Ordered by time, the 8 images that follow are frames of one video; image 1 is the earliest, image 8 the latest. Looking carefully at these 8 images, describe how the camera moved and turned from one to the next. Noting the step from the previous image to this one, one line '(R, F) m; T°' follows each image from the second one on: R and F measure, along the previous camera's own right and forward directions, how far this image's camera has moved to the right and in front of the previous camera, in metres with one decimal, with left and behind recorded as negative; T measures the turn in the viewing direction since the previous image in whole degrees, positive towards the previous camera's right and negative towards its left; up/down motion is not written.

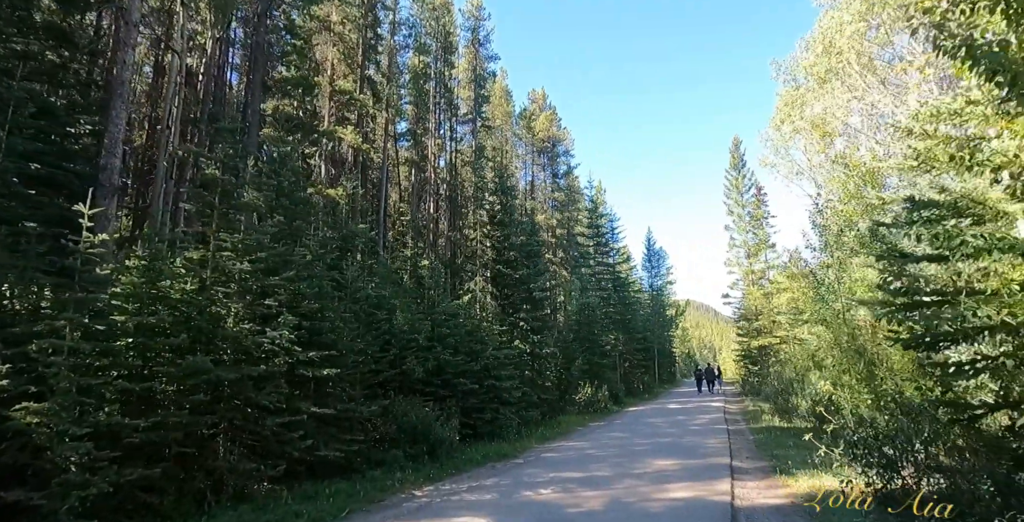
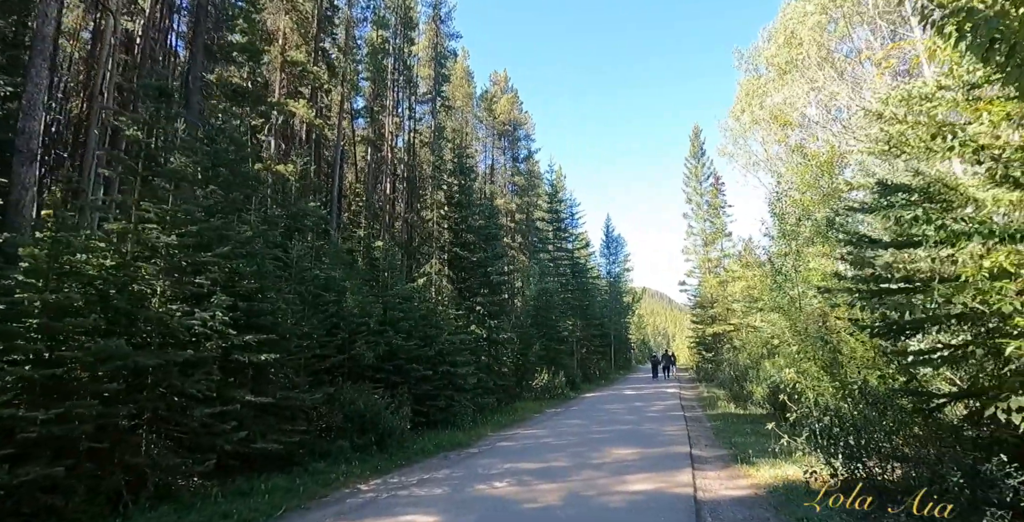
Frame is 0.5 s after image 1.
(0.0, +0.5) m; +5°
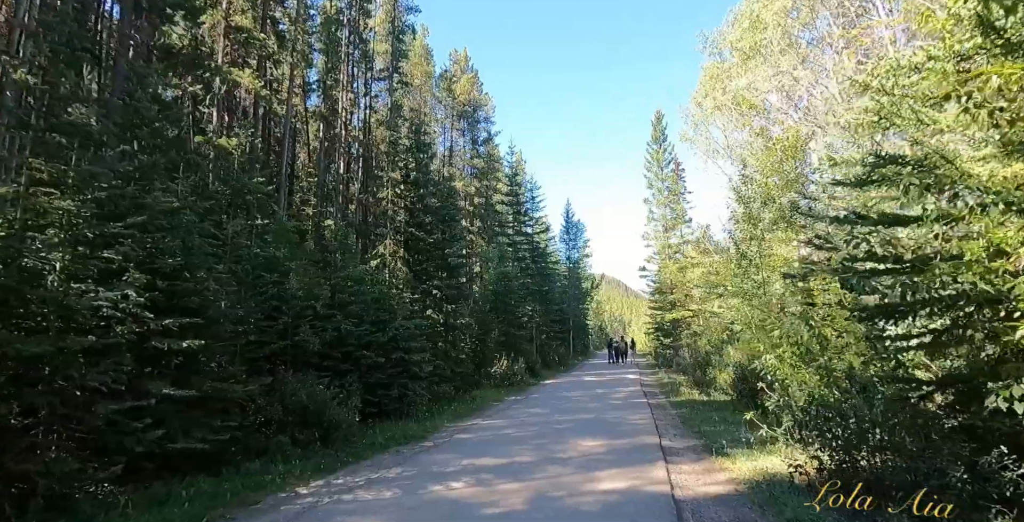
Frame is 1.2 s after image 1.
(0.0, +0.7) m; +5°
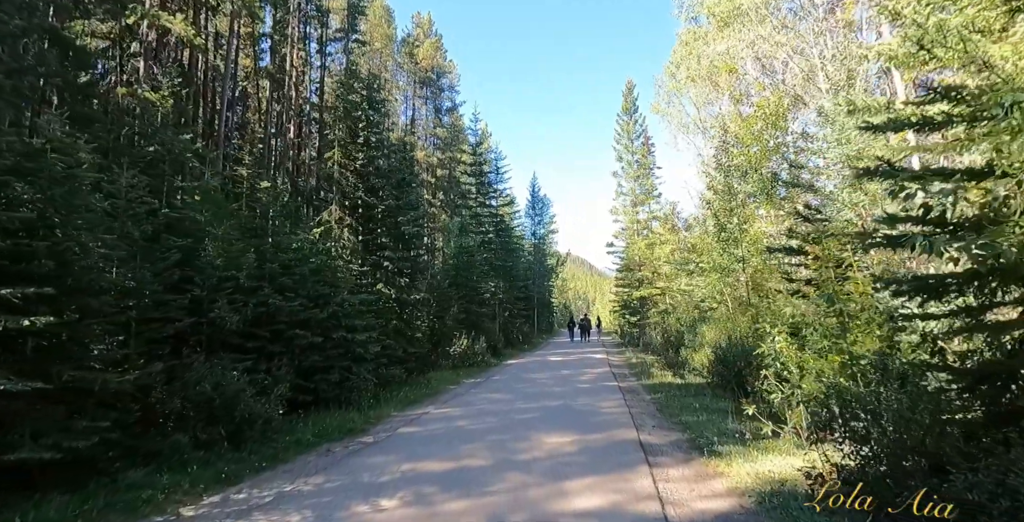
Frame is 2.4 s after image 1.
(+0.1, +1.3) m; +4°
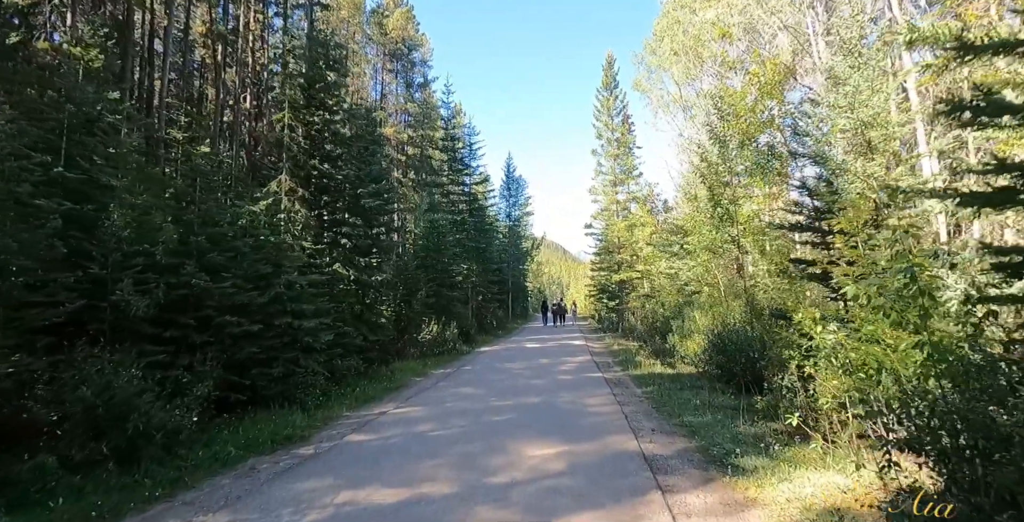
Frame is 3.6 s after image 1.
(0.0, +1.3) m; +3°
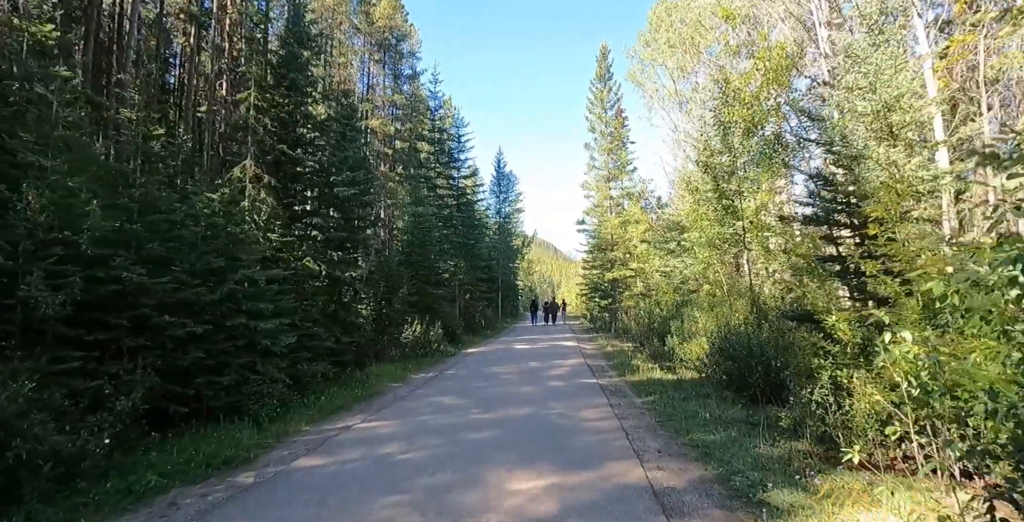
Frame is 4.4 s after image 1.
(+0.1, +1.0) m; +1°
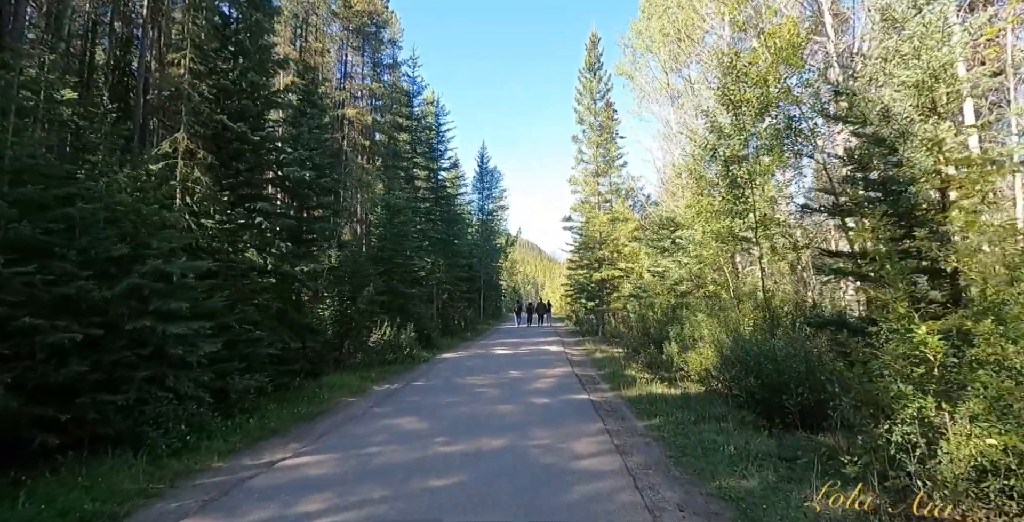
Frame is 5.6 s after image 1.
(+0.1, +1.5) m; +2°
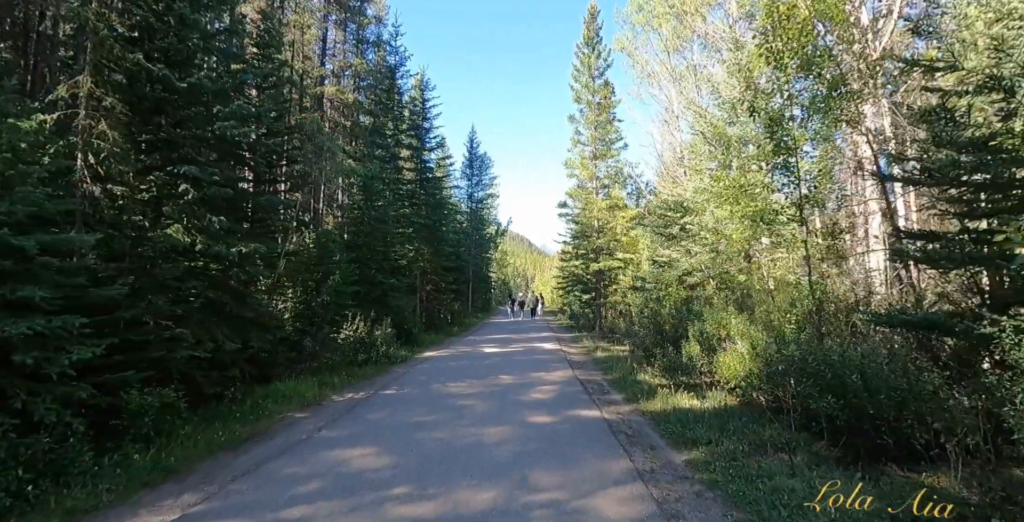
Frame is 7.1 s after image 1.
(0.0, +1.8) m; +1°
